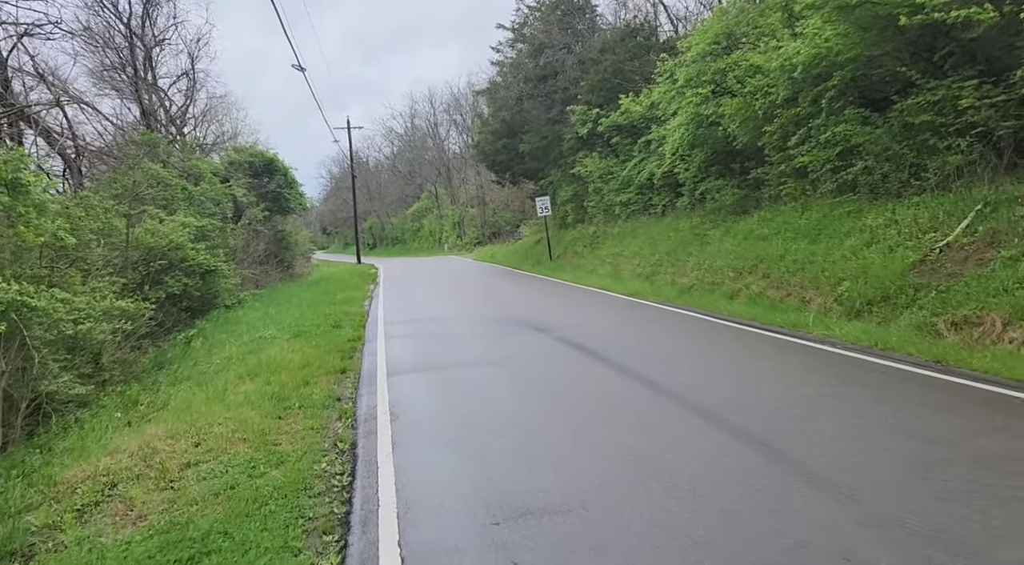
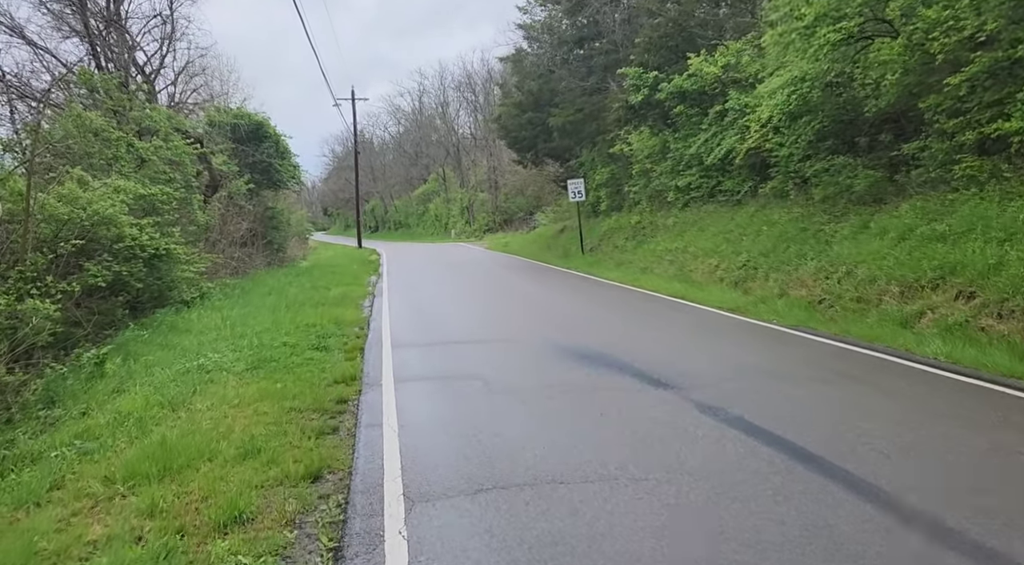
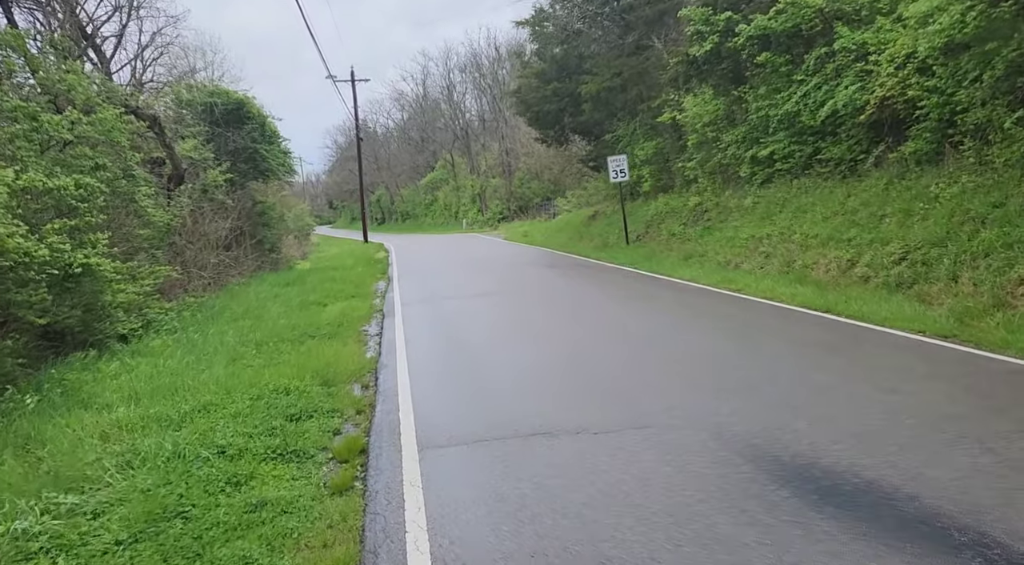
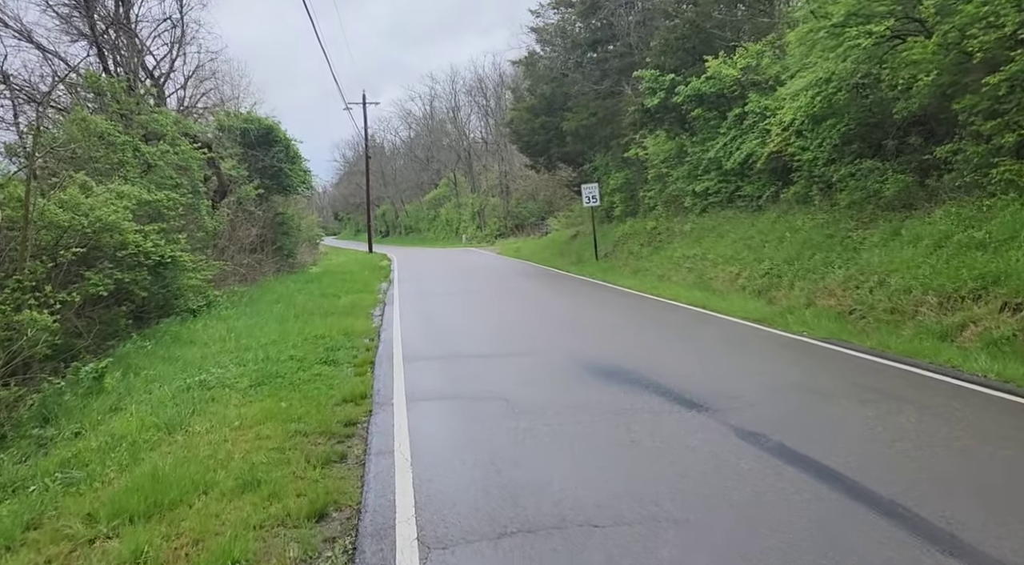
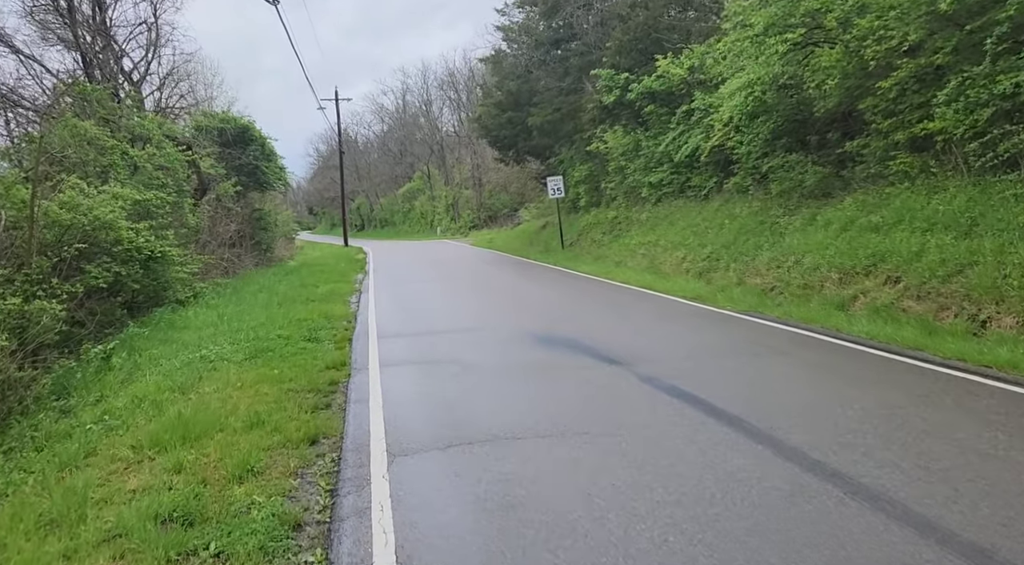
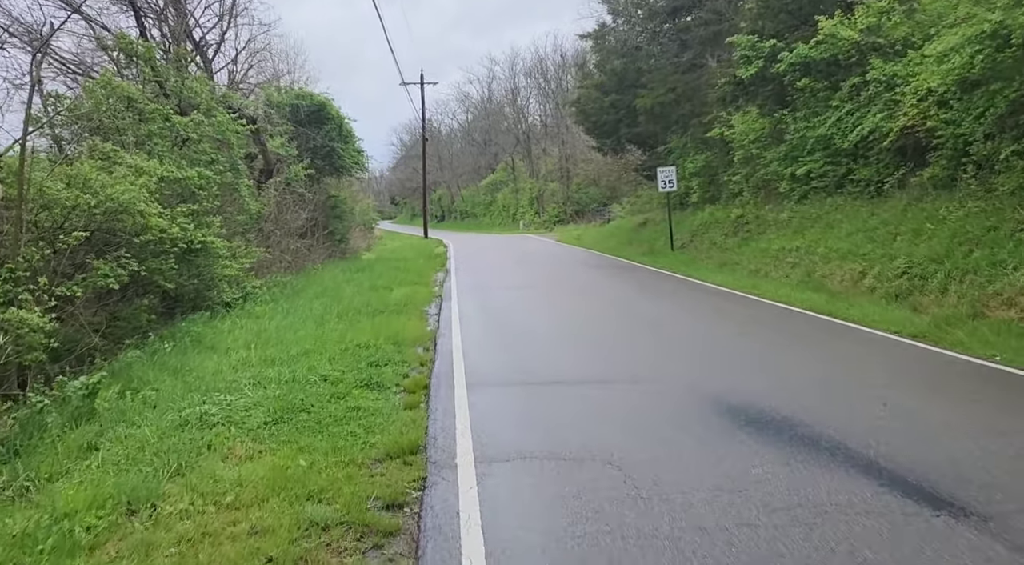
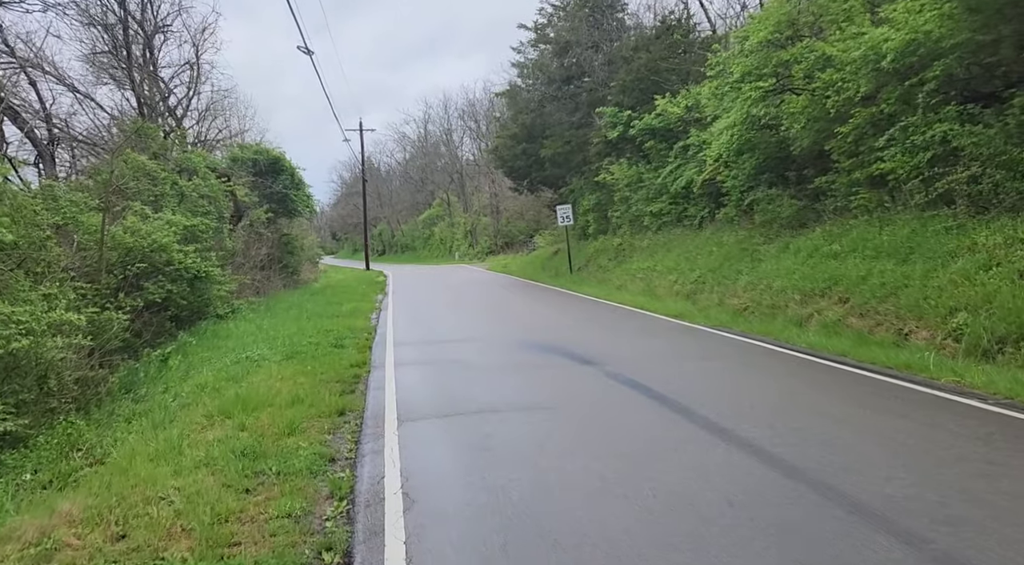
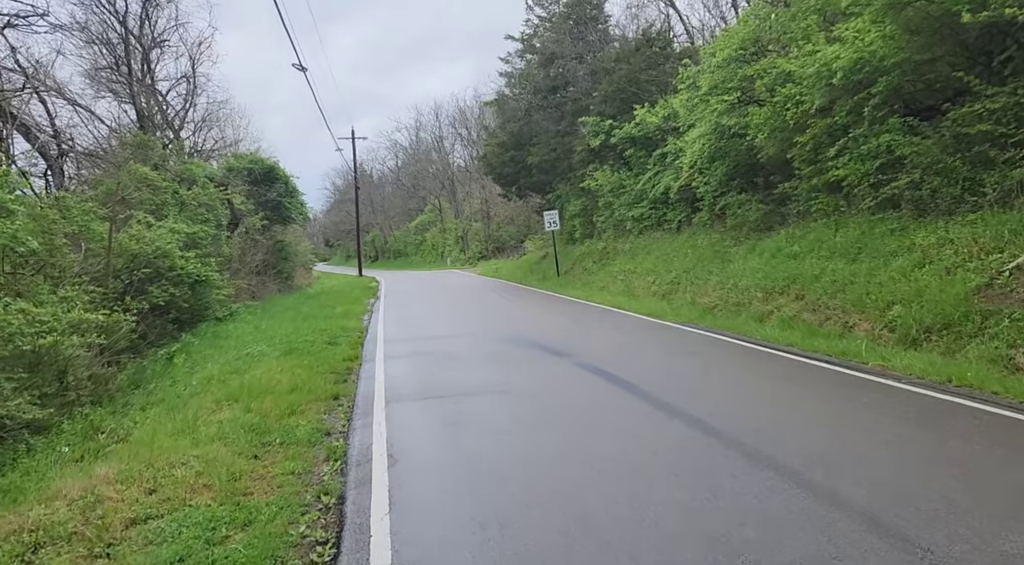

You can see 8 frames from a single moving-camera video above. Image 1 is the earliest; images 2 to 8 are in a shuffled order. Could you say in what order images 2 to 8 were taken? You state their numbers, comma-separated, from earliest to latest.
8, 7, 5, 2, 4, 6, 3
